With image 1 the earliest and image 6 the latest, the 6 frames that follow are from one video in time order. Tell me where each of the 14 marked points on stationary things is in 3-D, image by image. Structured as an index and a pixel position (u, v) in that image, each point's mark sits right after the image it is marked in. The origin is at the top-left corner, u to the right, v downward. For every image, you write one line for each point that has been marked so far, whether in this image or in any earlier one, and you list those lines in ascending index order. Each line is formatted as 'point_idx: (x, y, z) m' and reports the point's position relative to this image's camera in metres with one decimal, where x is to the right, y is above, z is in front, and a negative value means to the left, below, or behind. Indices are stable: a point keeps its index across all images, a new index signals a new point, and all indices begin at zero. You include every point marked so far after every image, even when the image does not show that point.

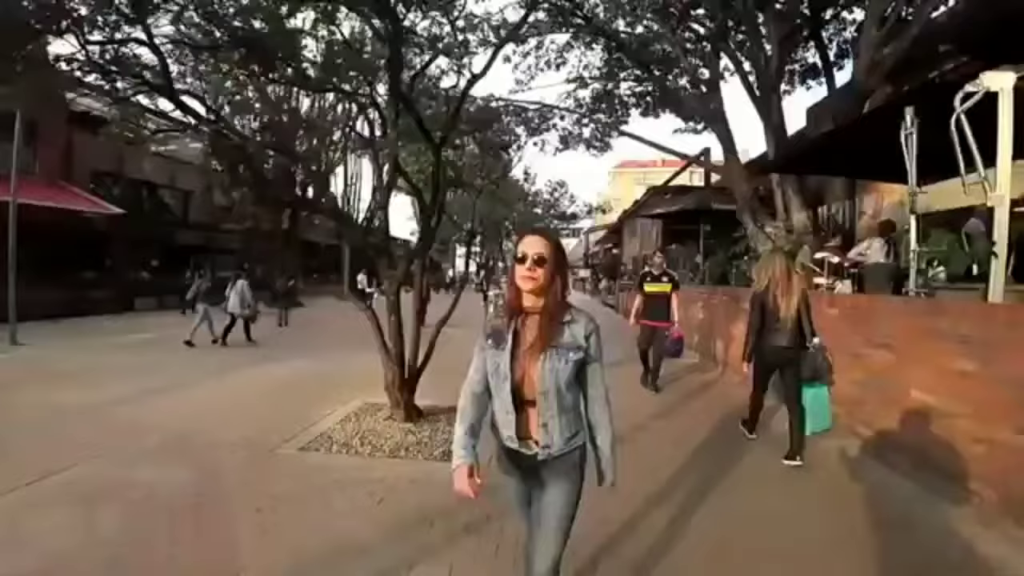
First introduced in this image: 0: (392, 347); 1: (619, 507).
0: (-1.0, -0.5, +8.4) m
1: (+0.7, -1.4, +5.6) m
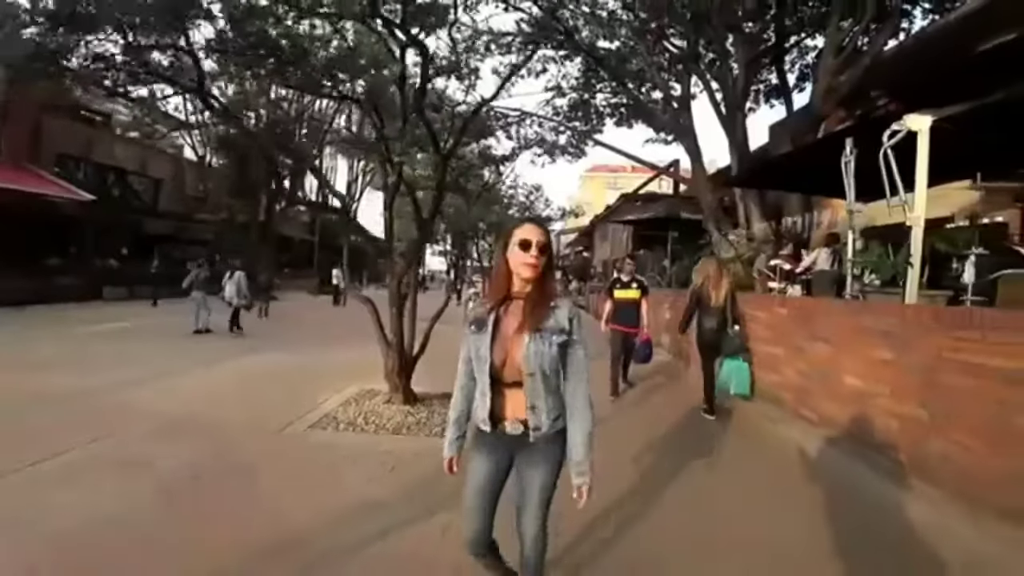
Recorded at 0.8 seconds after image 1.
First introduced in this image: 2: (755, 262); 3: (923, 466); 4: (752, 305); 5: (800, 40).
0: (-1.2, -0.5, +9.2) m
1: (+0.6, -1.4, +6.5) m
2: (+3.2, +0.4, +11.7) m
3: (+2.6, -1.1, +5.7) m
4: (+2.7, -0.2, +10.1) m
5: (+5.0, +4.3, +15.4) m
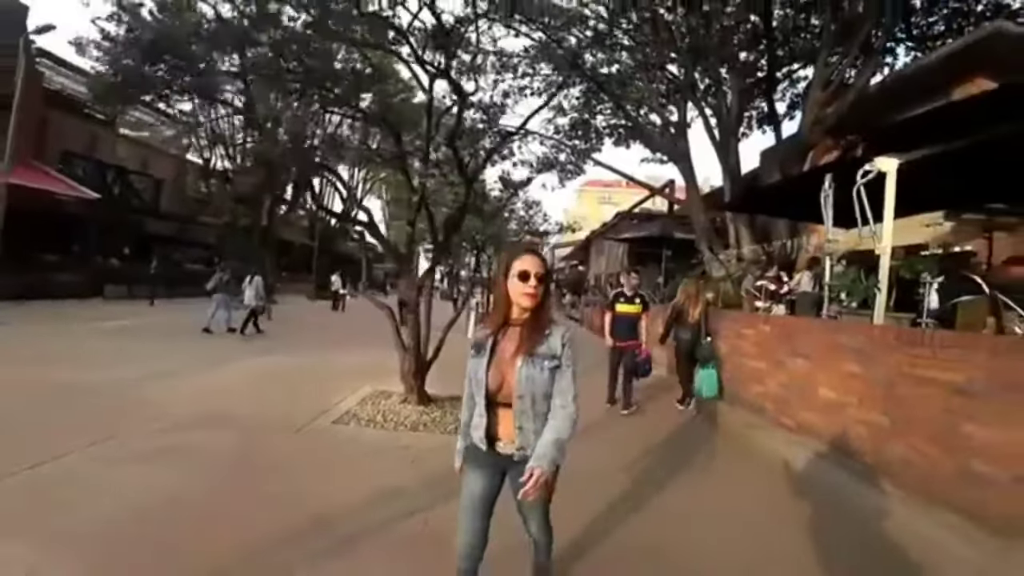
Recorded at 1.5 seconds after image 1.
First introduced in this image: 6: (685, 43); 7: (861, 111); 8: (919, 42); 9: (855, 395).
0: (-1.1, -0.6, +9.9) m
1: (+0.7, -1.5, +7.1) m
2: (+3.2, +0.1, +12.4) m
3: (+2.7, -1.3, +6.4) m
4: (+2.7, -0.4, +10.8) m
5: (+5.1, +3.9, +16.2) m
6: (+2.7, +3.9, +14.1) m
7: (+3.2, +1.6, +8.2) m
8: (+6.8, +4.1, +14.9) m
9: (+2.7, -0.8, +7.0) m
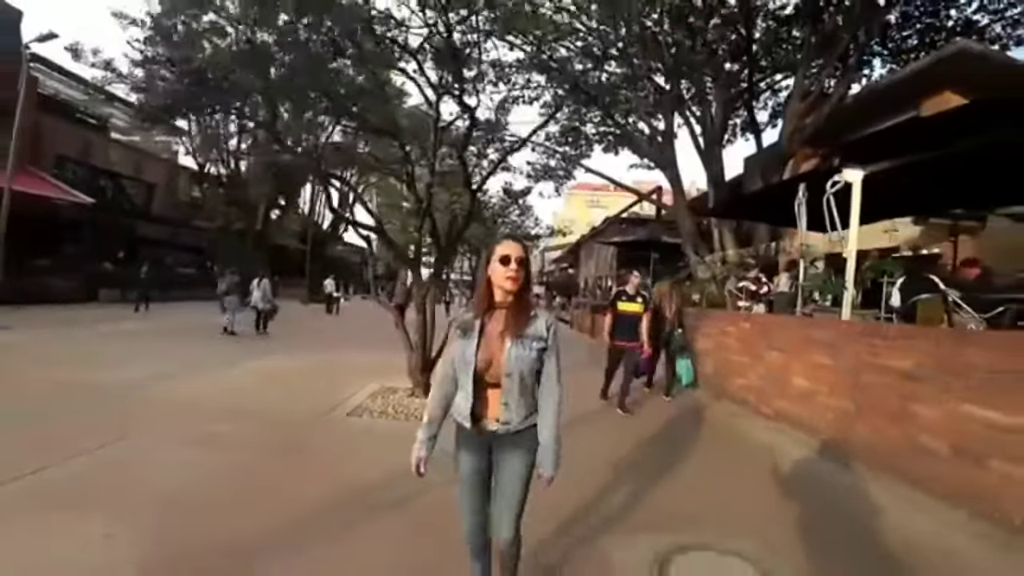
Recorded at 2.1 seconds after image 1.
0: (-1.2, -0.6, +10.5) m
1: (+0.7, -1.5, +7.8) m
2: (+3.2, +0.1, +13.1) m
3: (+2.7, -1.3, +7.1) m
4: (+2.7, -0.4, +11.5) m
5: (+4.9, +3.9, +16.9) m
6: (+2.6, +3.8, +14.8) m
7: (+3.2, +1.6, +8.8) m
8: (+6.7, +4.1, +15.7) m
9: (+2.7, -0.8, +7.6) m
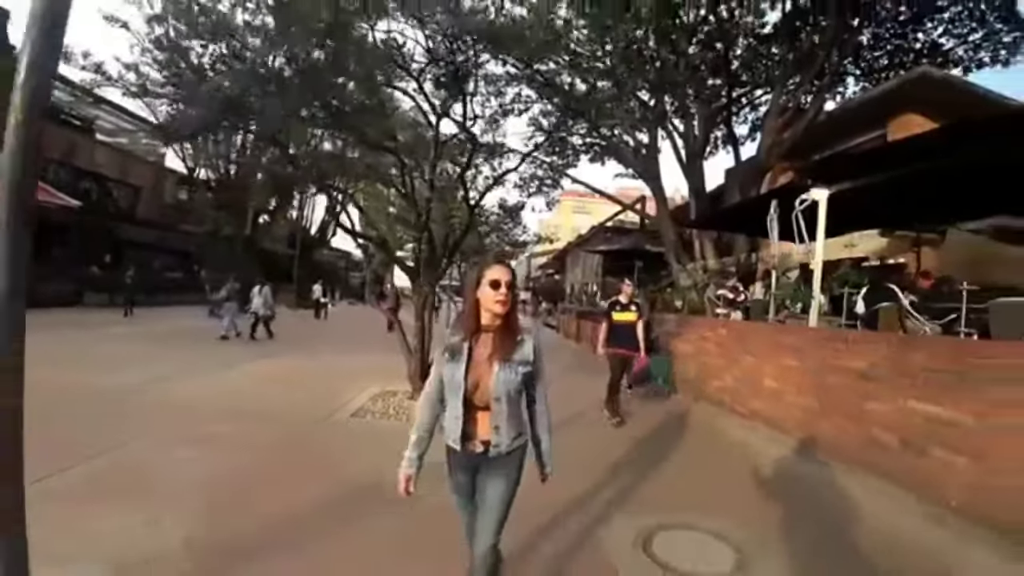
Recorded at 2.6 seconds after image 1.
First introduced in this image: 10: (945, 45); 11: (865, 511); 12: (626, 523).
0: (-1.3, -0.7, +11.1) m
1: (+0.6, -1.6, +8.4) m
2: (+3.0, 0.0, +13.7) m
3: (+2.6, -1.4, +7.7) m
4: (+2.6, -0.5, +12.1) m
5: (+4.7, +3.8, +17.6) m
6: (+2.4, +3.7, +15.4) m
7: (+3.1, +1.5, +9.5) m
8: (+6.5, +3.9, +16.4) m
9: (+2.6, -0.9, +8.3) m
10: (+7.6, +4.3, +15.6) m
11: (+2.3, -1.5, +5.9) m
12: (+0.7, -1.5, +5.8) m
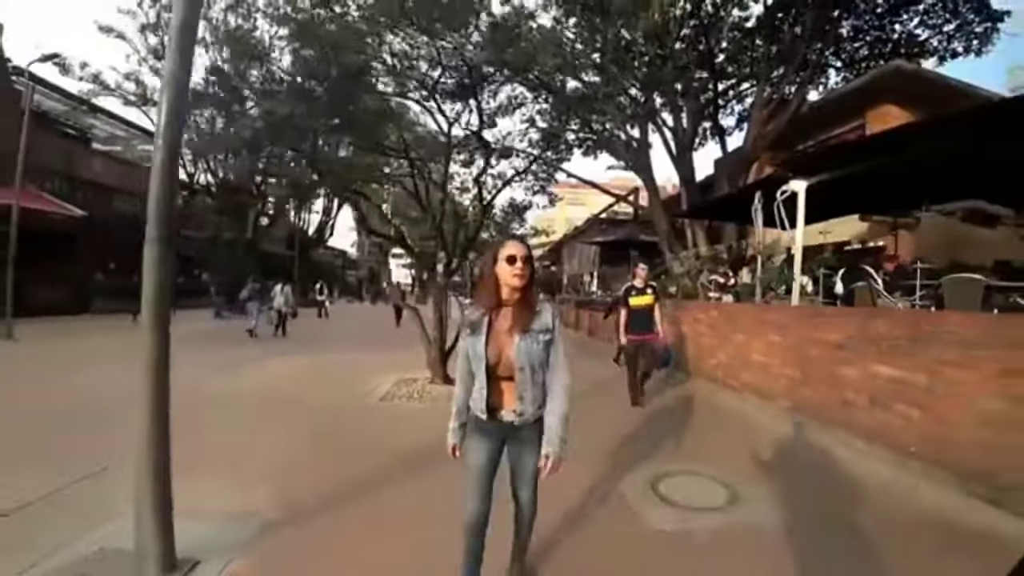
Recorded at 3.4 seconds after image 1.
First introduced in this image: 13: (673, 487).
0: (-1.2, -0.6, +11.9) m
1: (+0.8, -1.4, +9.2) m
2: (+3.1, +0.2, +14.5) m
3: (+2.8, -1.2, +8.5) m
4: (+2.7, -0.3, +12.9) m
5: (+4.6, +4.1, +18.4) m
6: (+2.4, +3.9, +16.2) m
7: (+3.2, +1.7, +10.3) m
8: (+6.4, +4.3, +17.2) m
9: (+2.8, -0.7, +9.1) m
10: (+7.5, +4.7, +16.4) m
11: (+2.5, -1.3, +6.7) m
12: (+0.9, -1.4, +6.6) m
13: (+1.1, -1.4, +6.1) m
